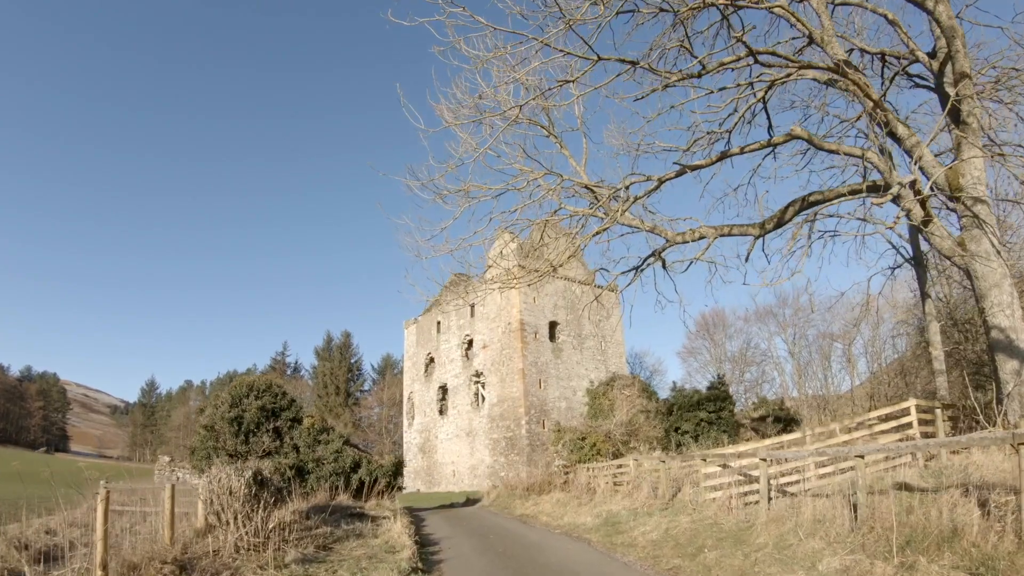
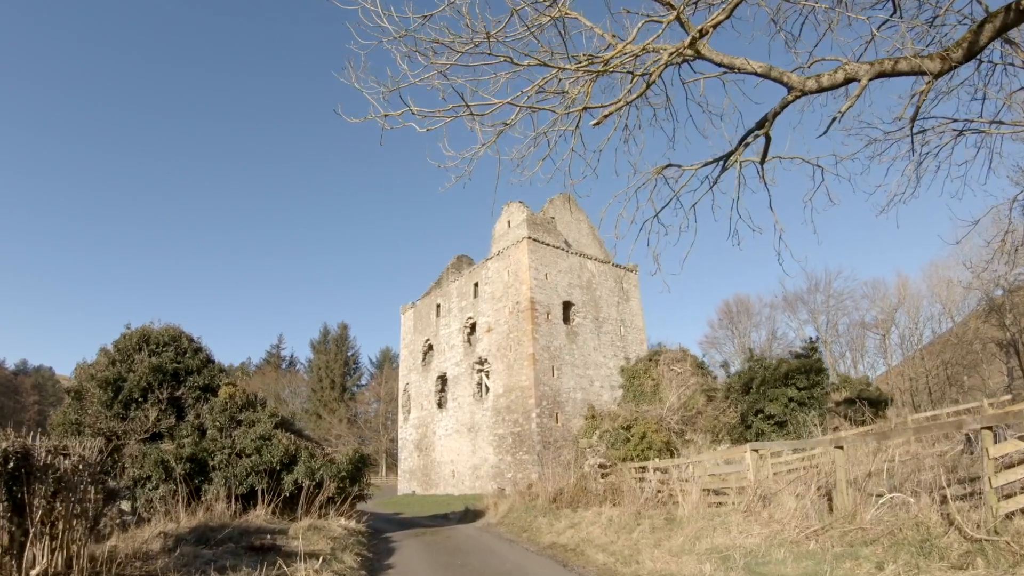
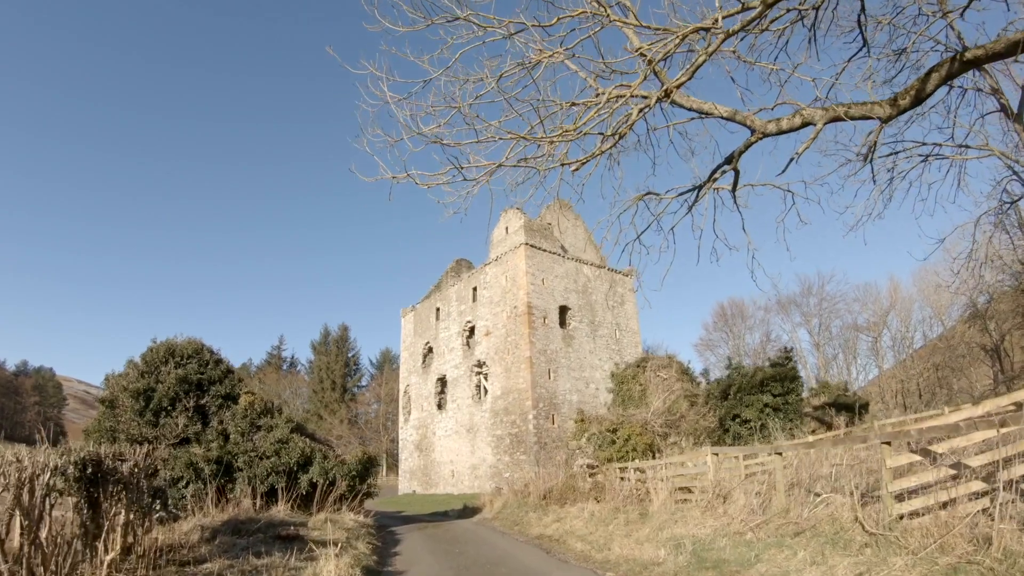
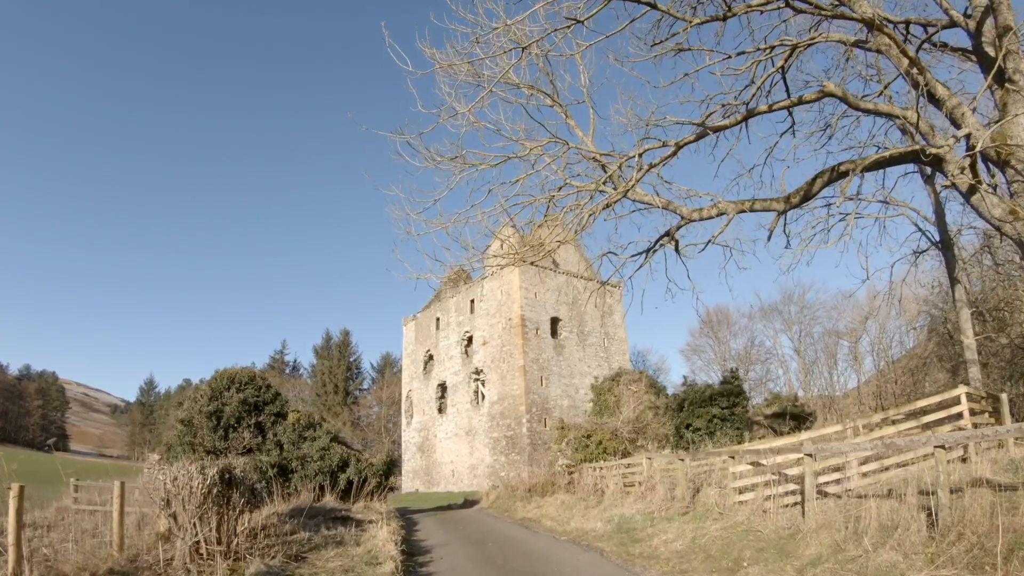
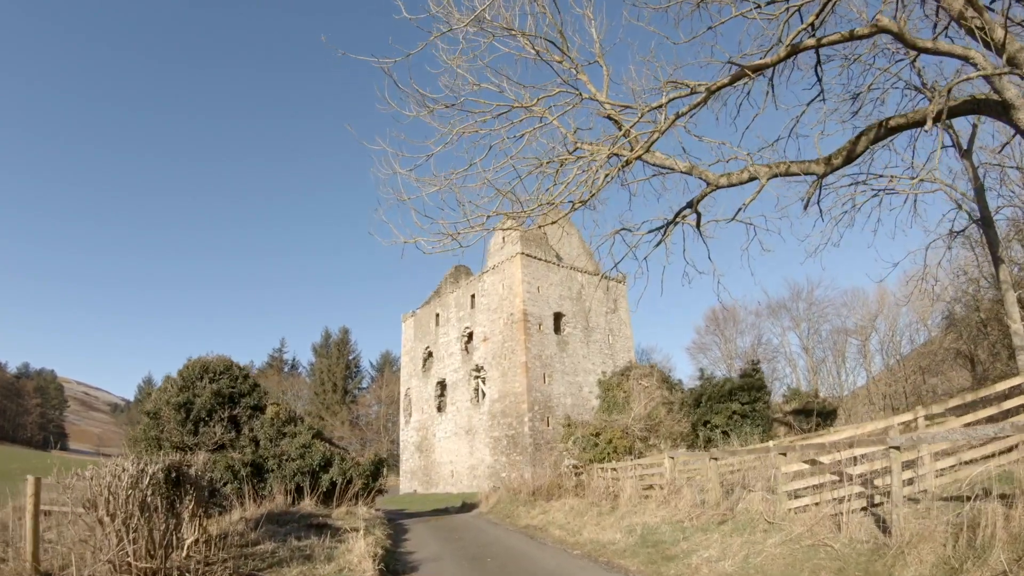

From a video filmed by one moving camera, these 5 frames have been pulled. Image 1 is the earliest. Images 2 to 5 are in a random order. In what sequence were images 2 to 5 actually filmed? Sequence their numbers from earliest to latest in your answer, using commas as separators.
4, 5, 3, 2
